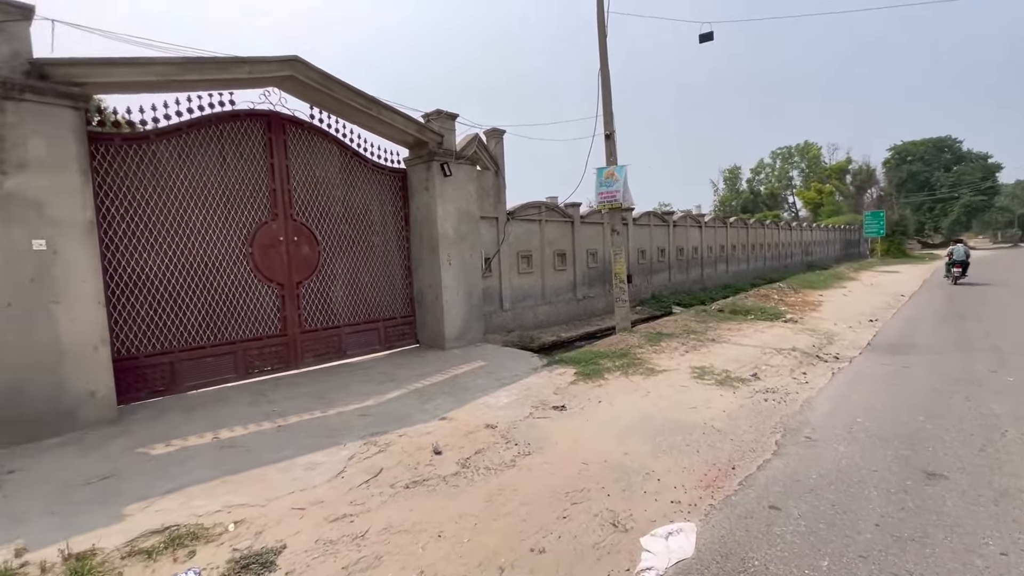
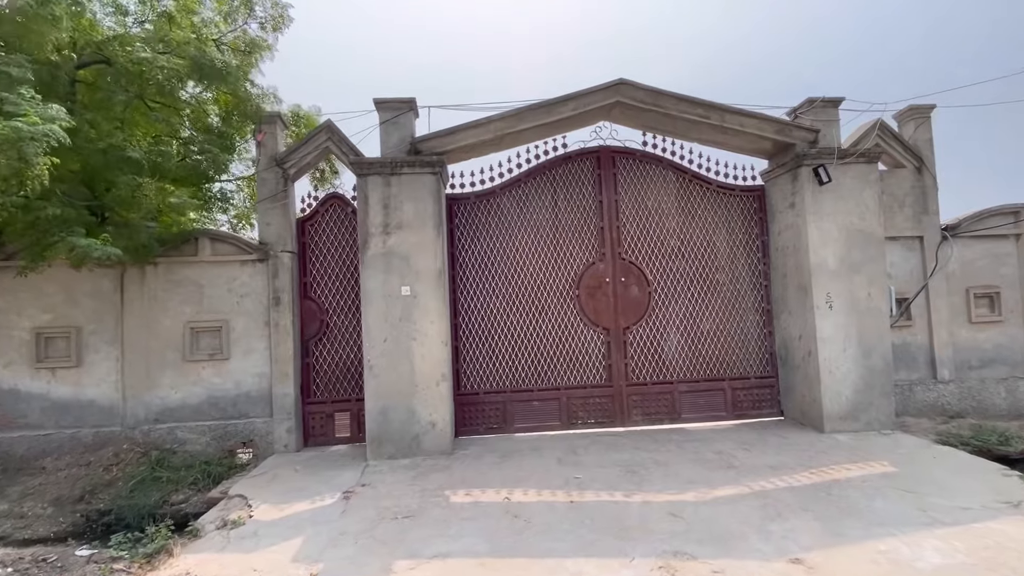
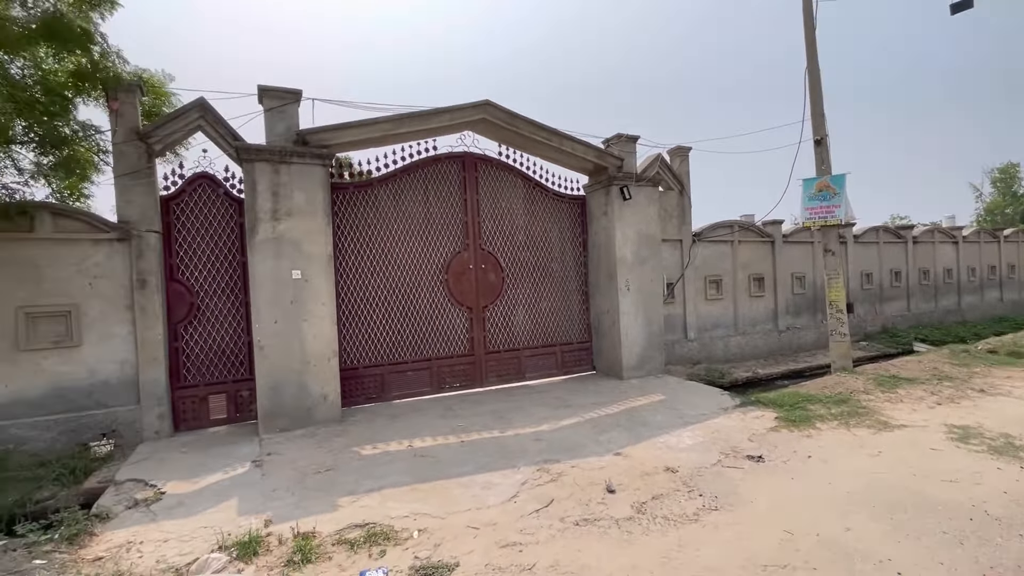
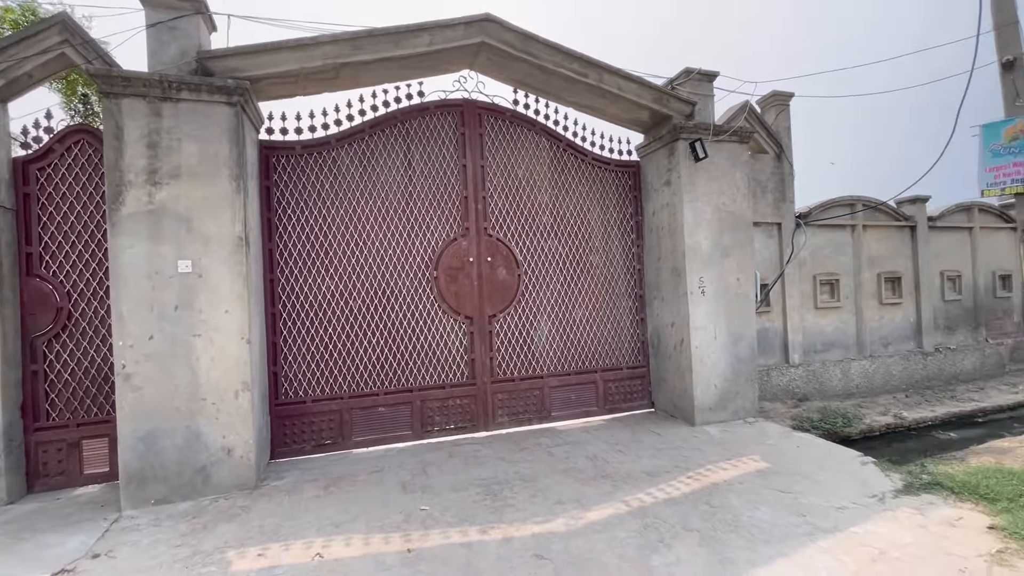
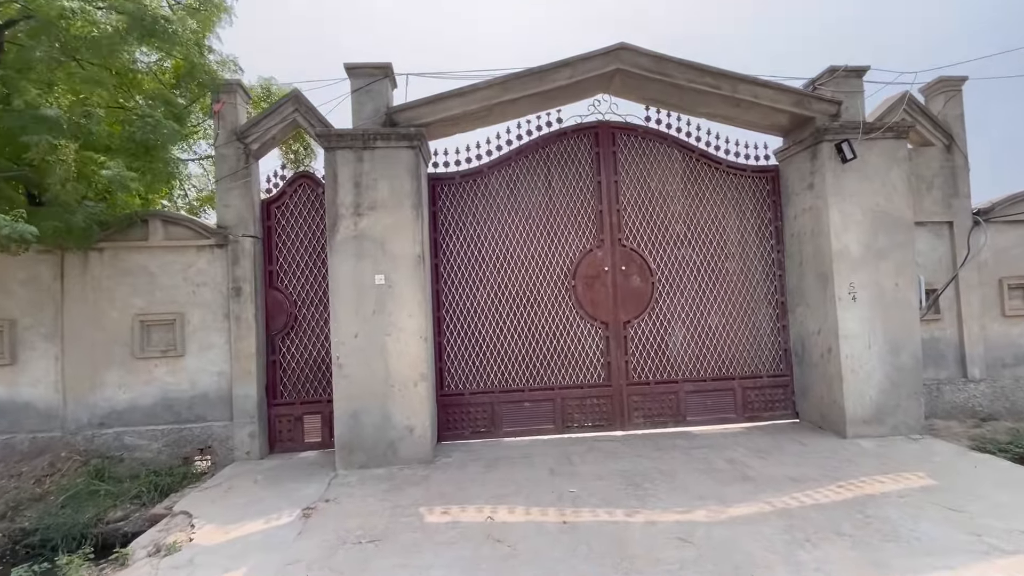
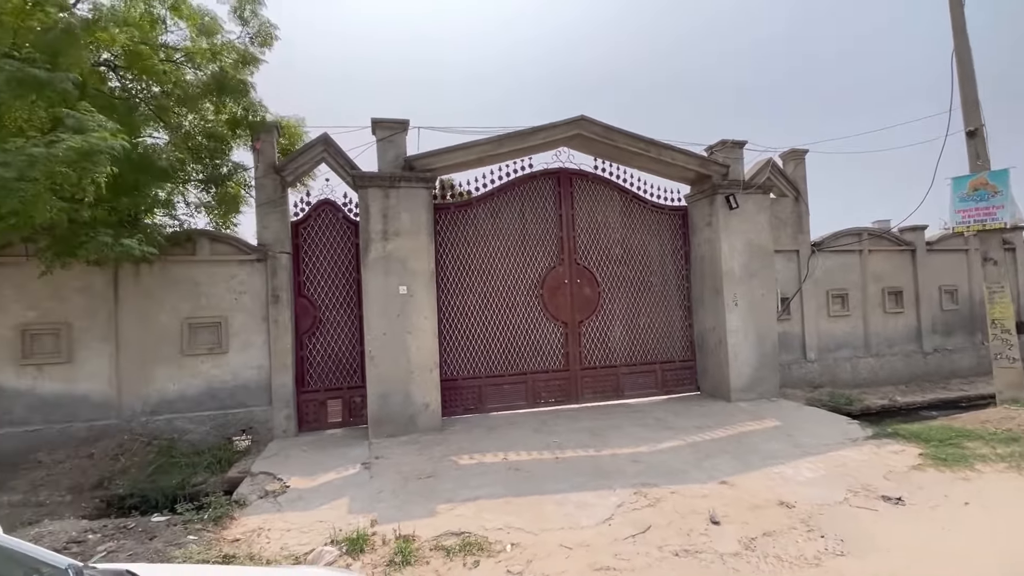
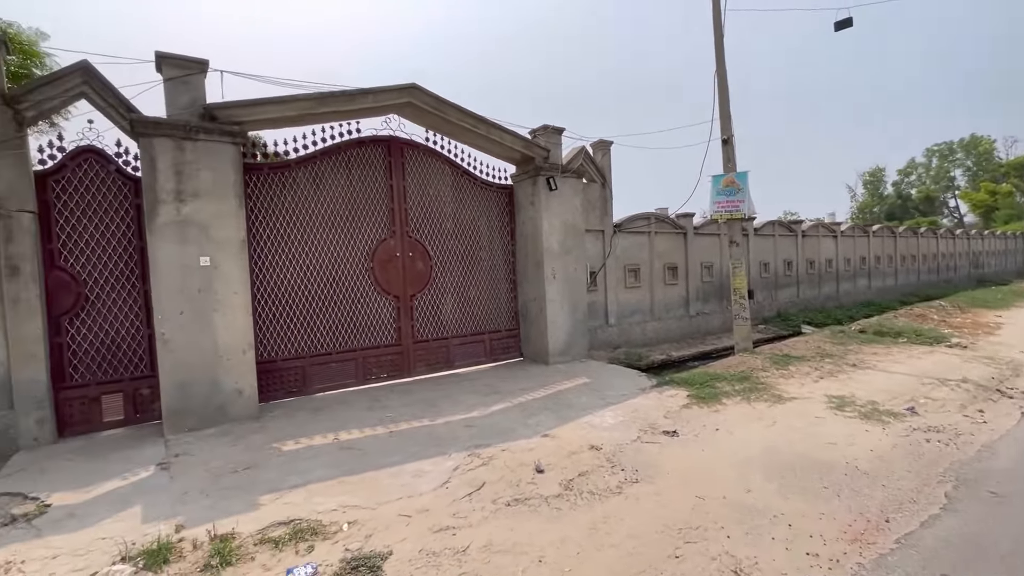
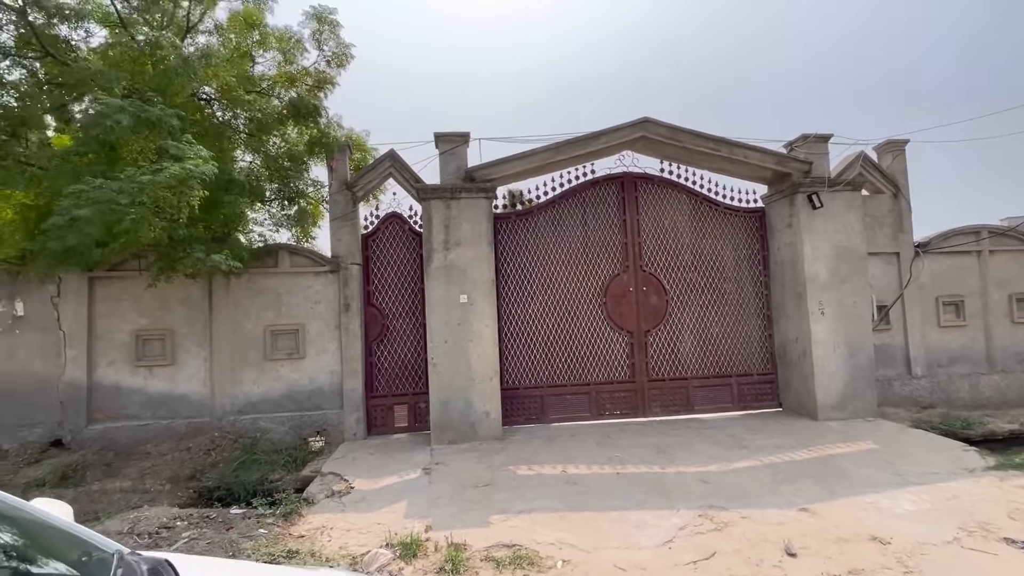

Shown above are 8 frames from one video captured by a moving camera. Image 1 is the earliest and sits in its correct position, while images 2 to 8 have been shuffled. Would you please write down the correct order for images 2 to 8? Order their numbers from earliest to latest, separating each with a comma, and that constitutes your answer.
7, 3, 6, 8, 2, 5, 4
